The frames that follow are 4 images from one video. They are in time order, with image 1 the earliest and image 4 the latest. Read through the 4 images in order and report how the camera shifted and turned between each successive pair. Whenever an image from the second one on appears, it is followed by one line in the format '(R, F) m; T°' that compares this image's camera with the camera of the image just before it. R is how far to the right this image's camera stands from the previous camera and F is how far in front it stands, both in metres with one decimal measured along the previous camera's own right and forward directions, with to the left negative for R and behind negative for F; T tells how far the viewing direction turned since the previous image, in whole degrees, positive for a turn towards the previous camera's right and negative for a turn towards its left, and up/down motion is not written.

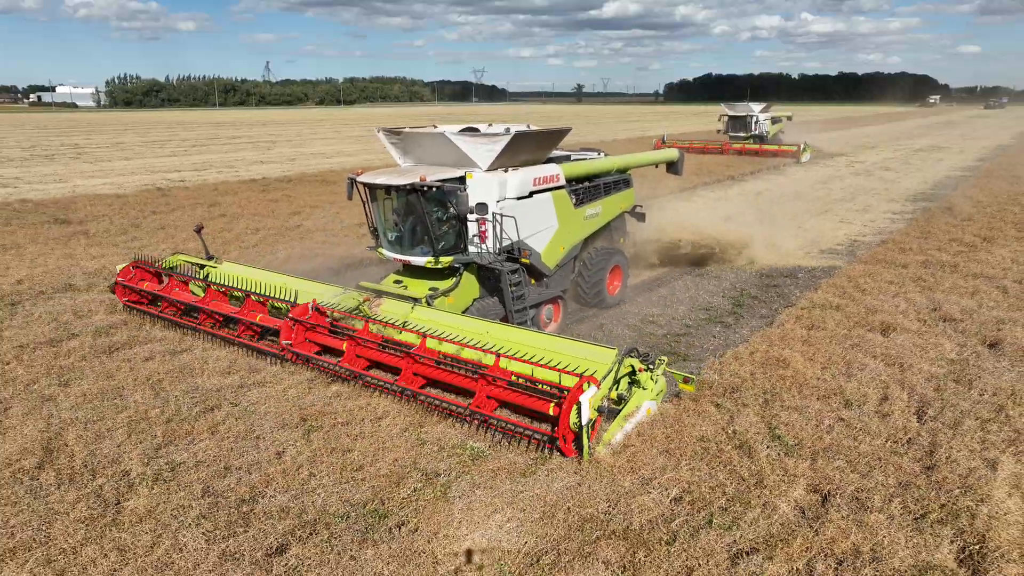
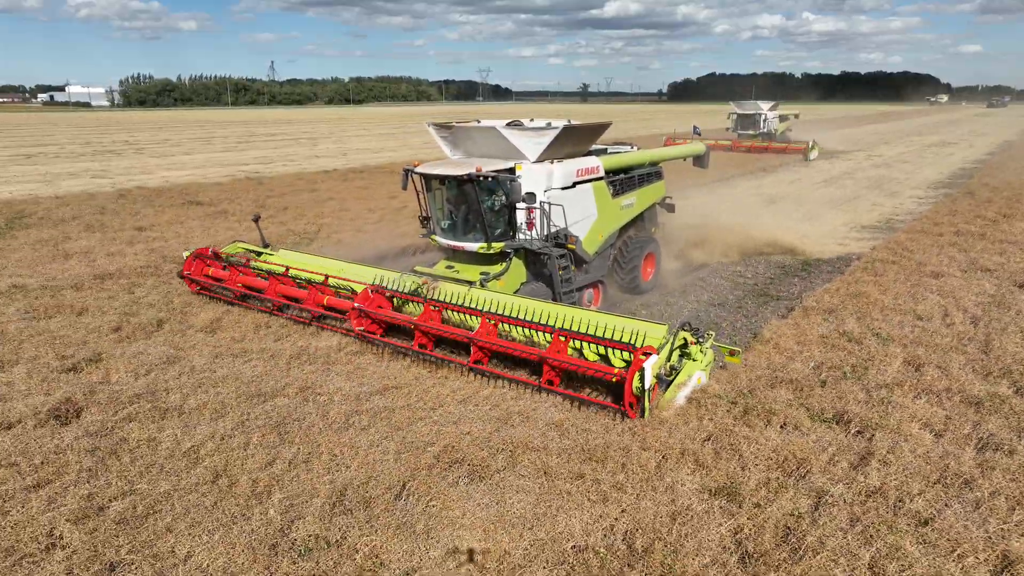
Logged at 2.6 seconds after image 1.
(-2.9, -2.0) m; 0°
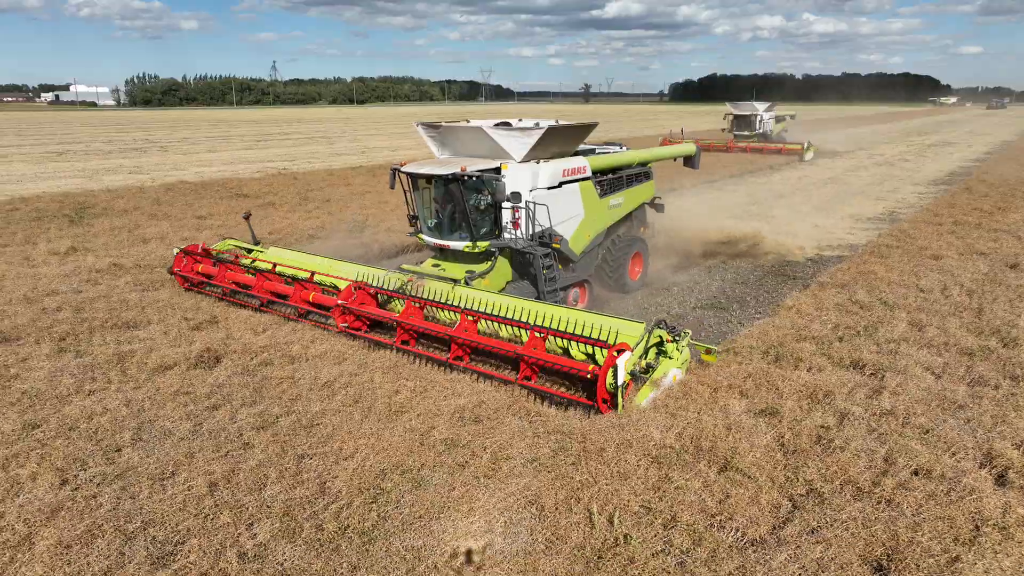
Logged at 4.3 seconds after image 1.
(-1.1, -1.1) m; 0°
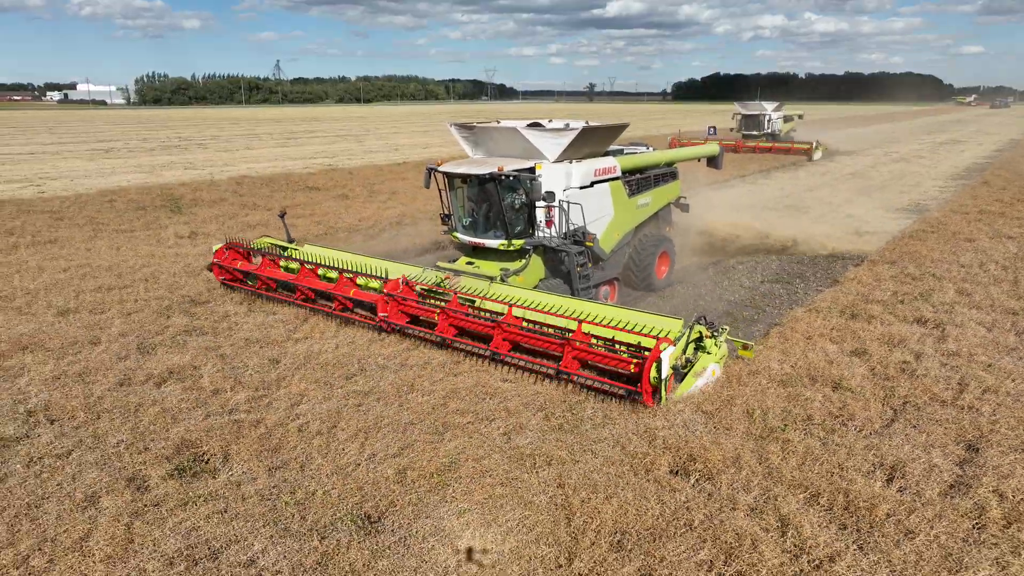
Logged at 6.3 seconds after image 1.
(-2.2, -1.3) m; 0°
